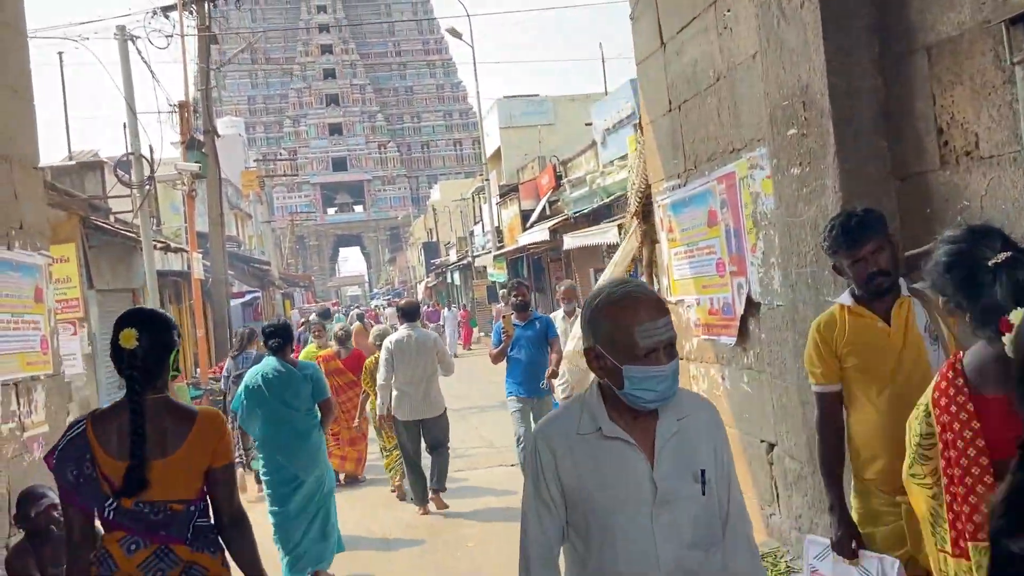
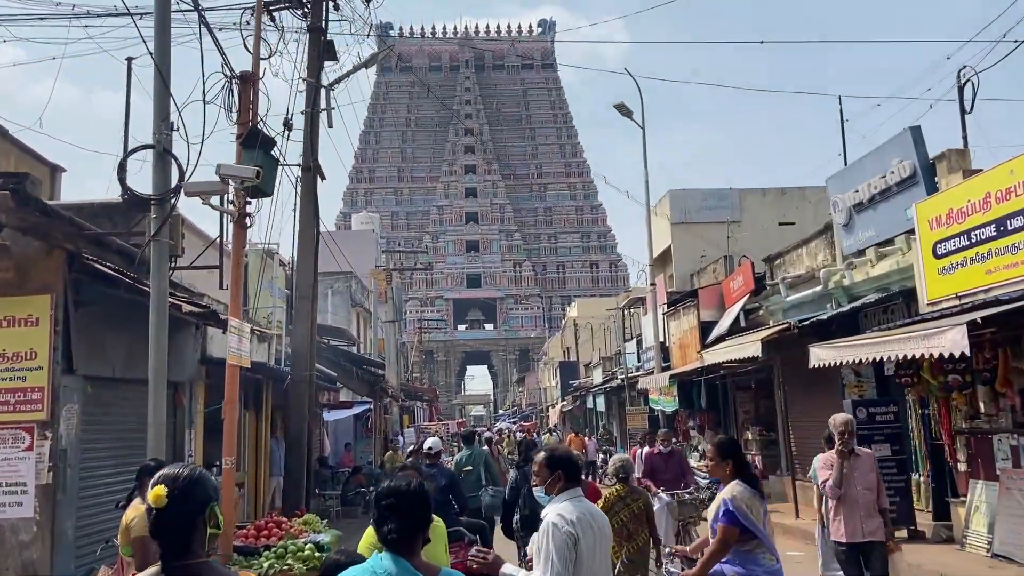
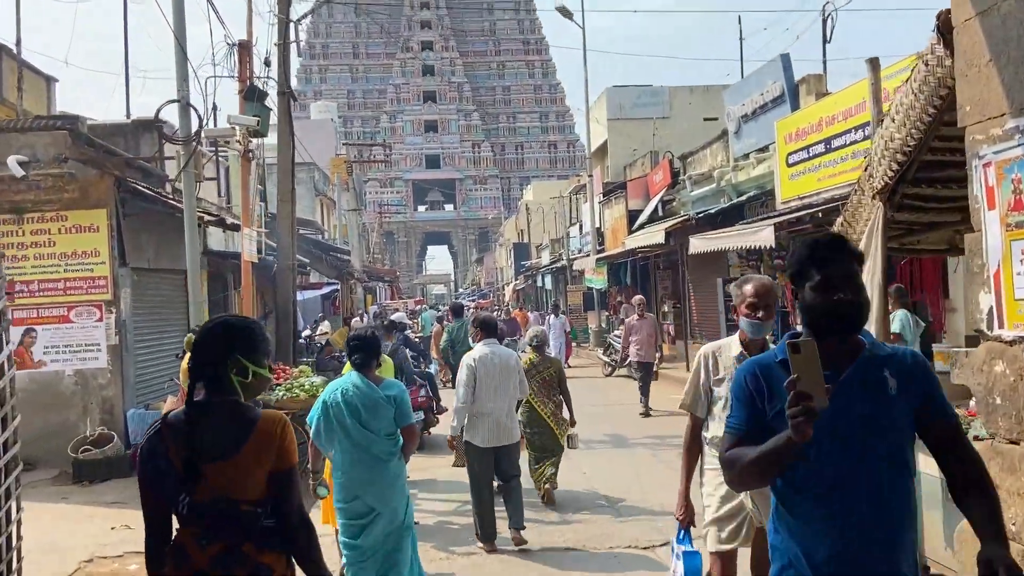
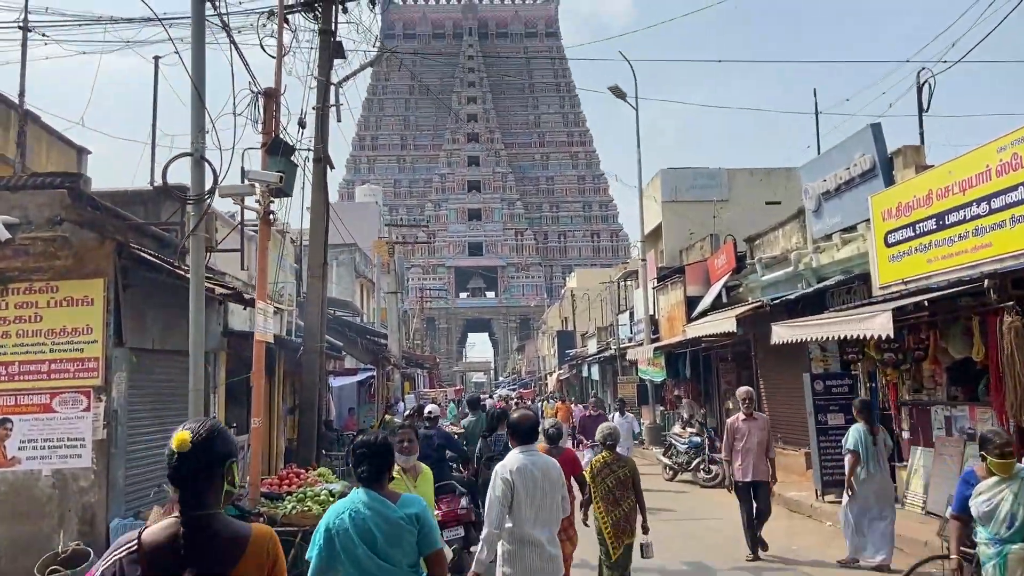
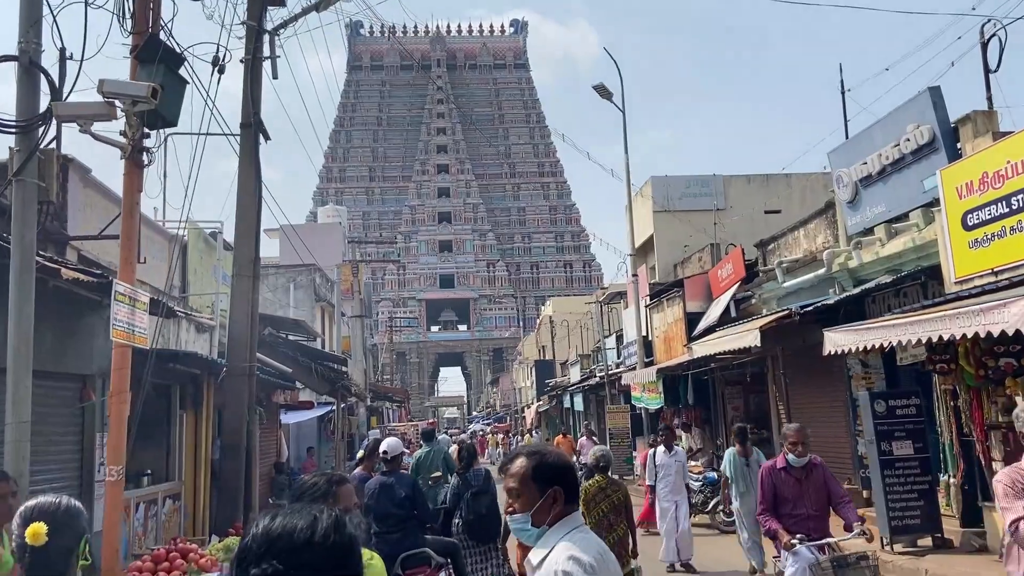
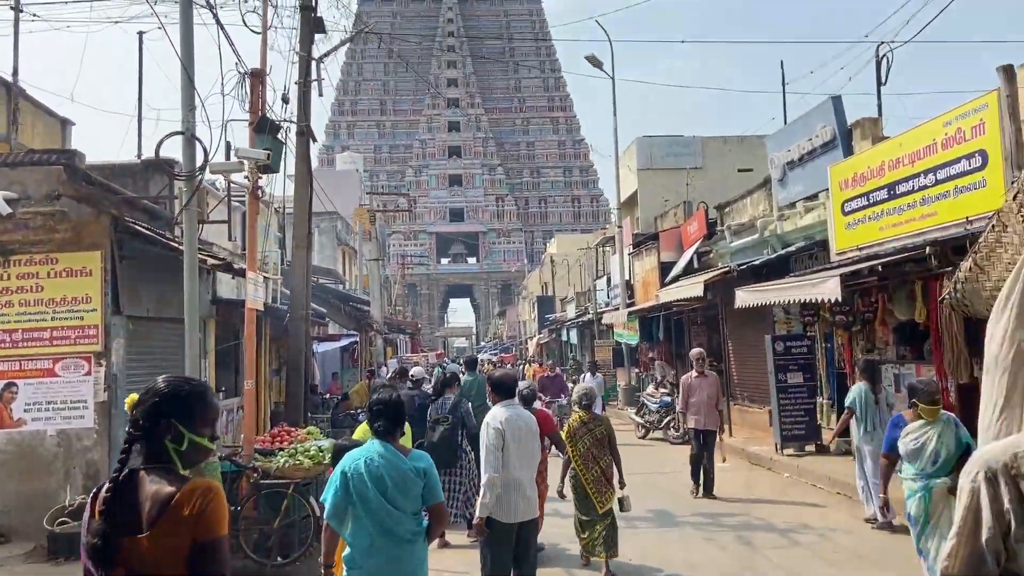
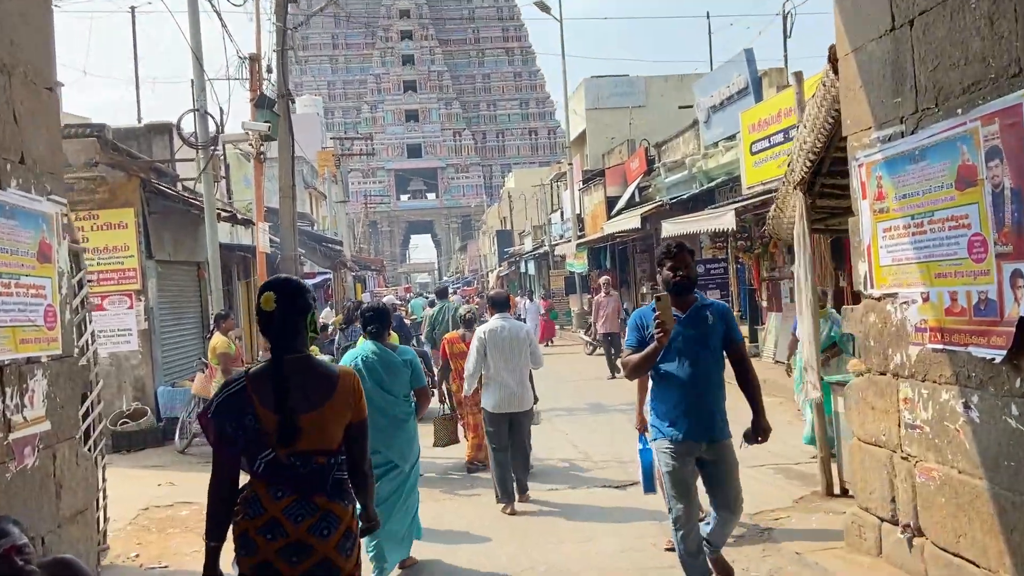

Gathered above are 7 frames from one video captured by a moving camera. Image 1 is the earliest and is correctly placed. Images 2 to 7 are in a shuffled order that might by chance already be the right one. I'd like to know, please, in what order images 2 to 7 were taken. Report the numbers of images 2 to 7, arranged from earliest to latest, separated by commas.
7, 3, 6, 4, 2, 5
